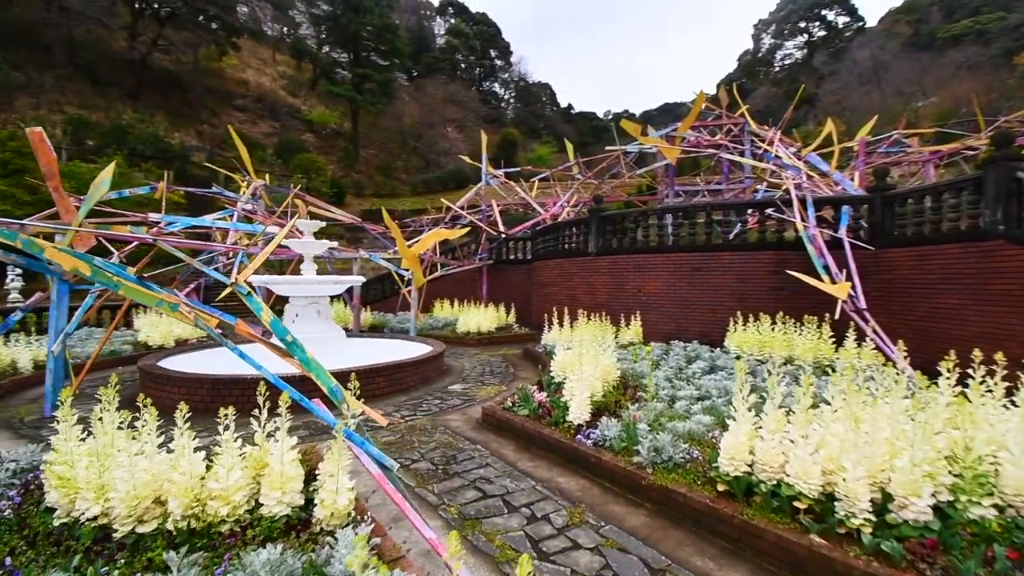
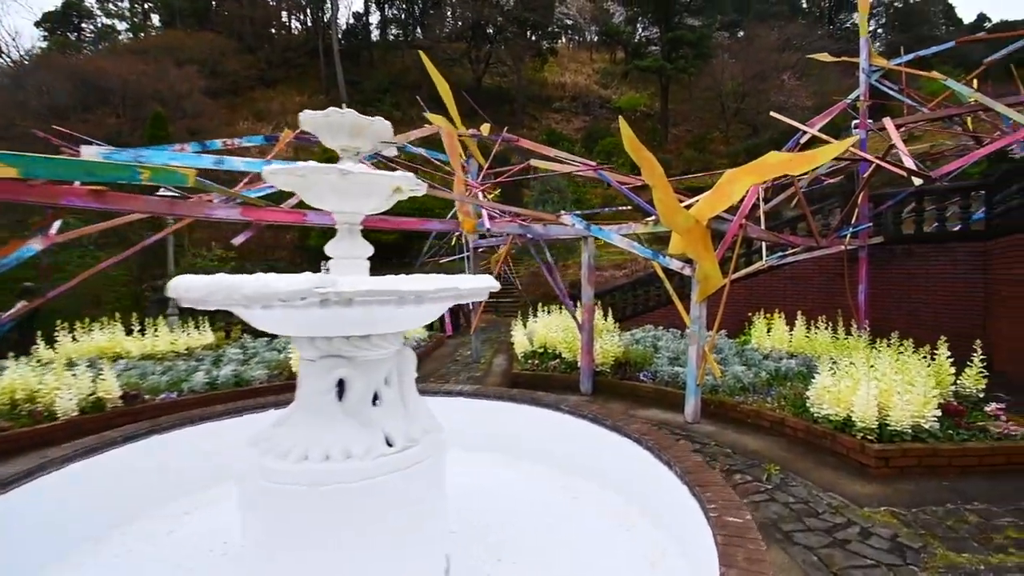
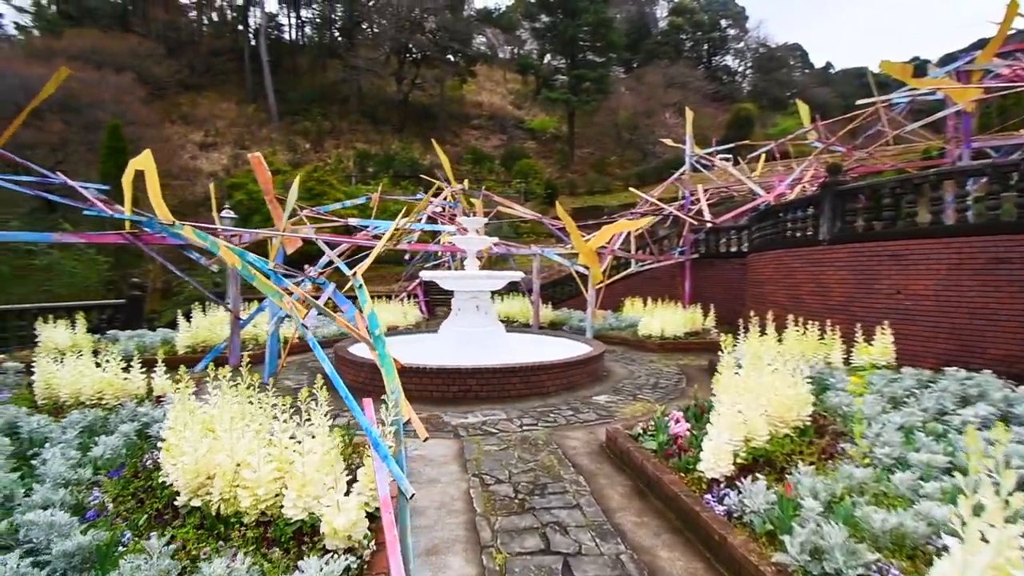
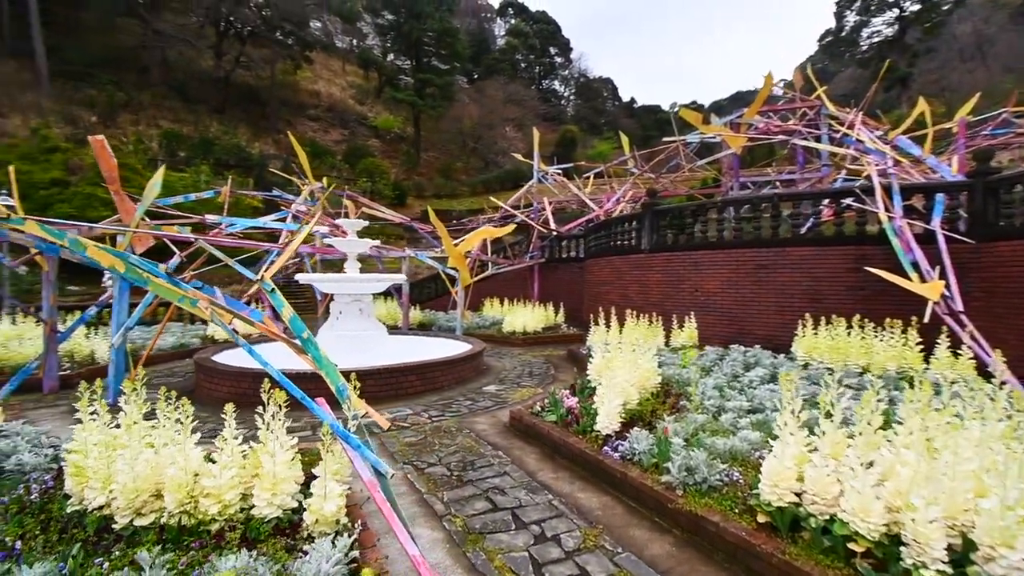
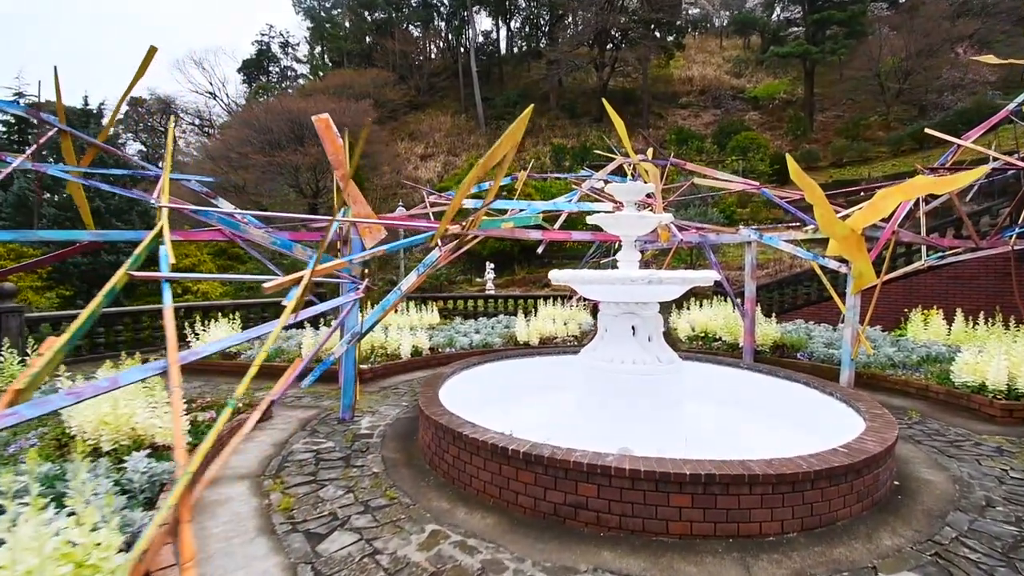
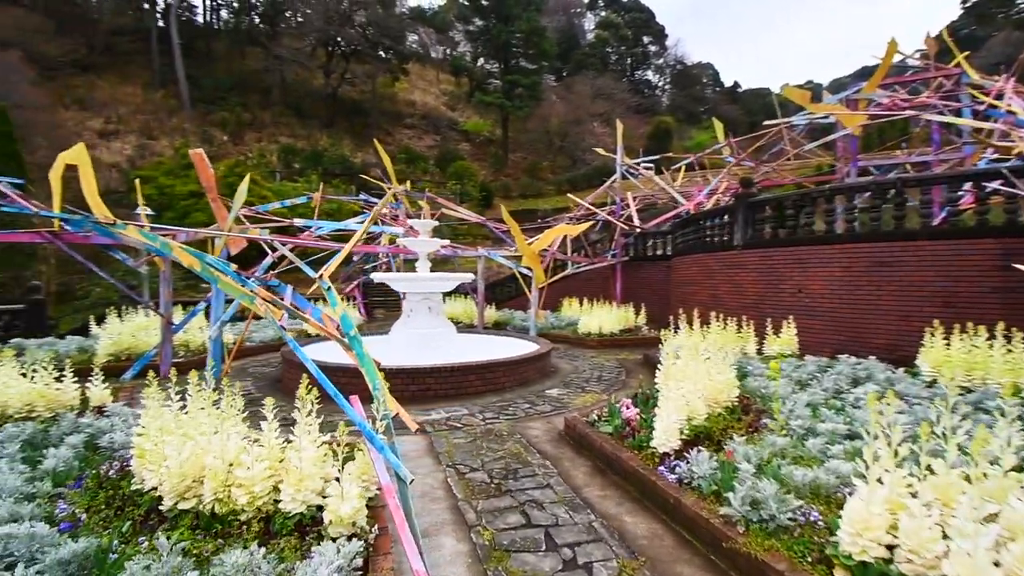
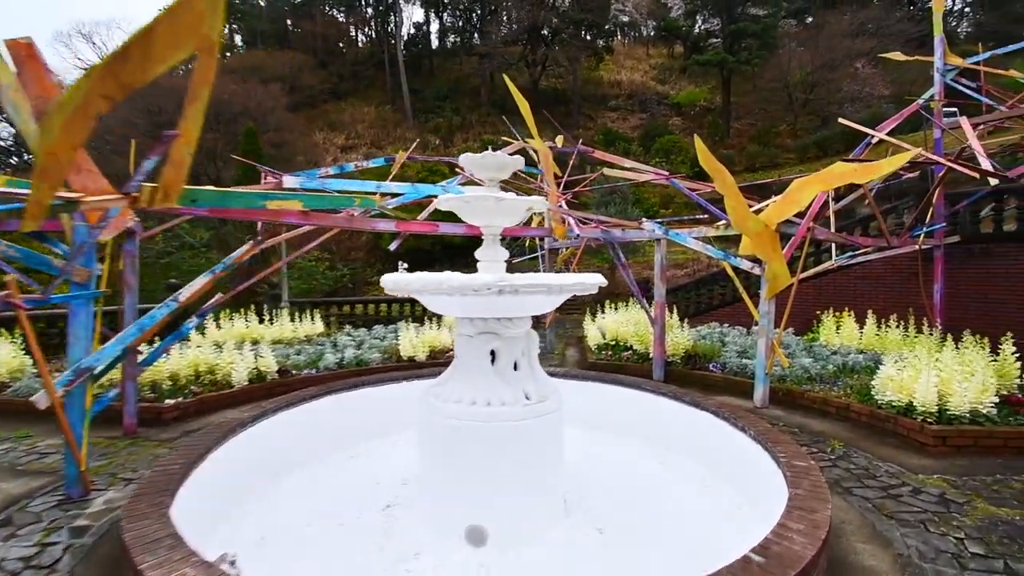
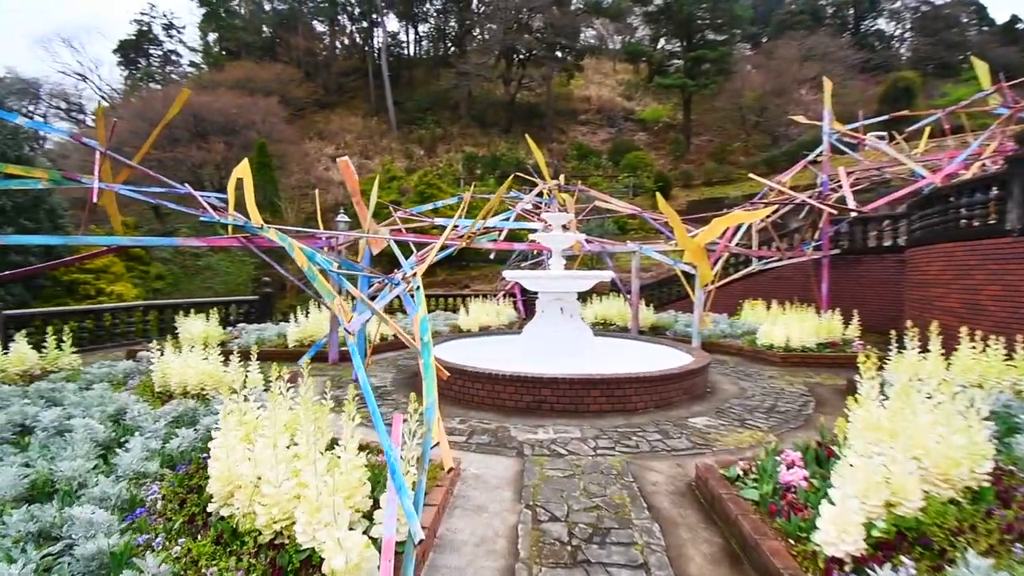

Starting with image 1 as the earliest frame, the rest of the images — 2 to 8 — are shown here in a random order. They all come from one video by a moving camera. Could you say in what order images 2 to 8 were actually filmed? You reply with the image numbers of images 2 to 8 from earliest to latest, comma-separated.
4, 6, 3, 8, 5, 7, 2
